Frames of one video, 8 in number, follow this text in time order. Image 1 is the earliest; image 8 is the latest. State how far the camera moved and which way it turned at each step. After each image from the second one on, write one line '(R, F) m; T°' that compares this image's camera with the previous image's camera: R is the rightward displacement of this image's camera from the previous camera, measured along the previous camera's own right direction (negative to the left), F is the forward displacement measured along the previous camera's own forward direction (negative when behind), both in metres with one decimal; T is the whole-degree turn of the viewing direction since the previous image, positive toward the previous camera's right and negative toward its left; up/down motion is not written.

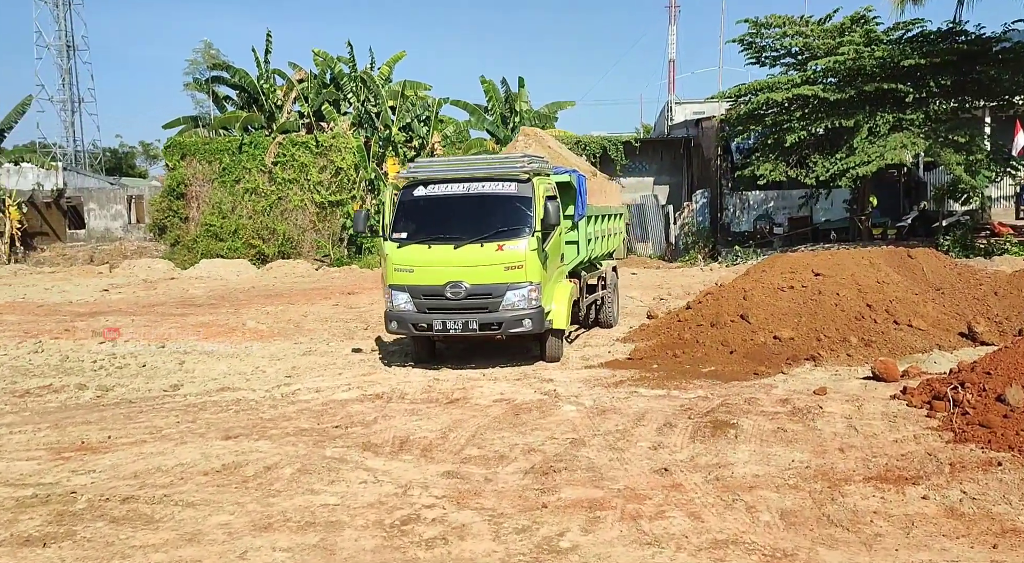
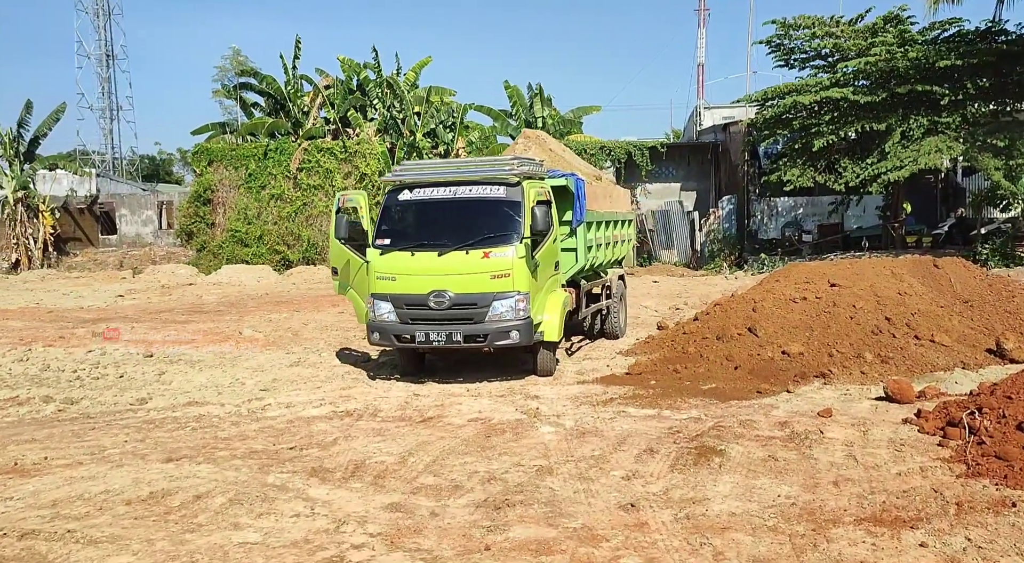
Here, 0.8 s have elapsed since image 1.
(+0.5, +0.6) m; -2°
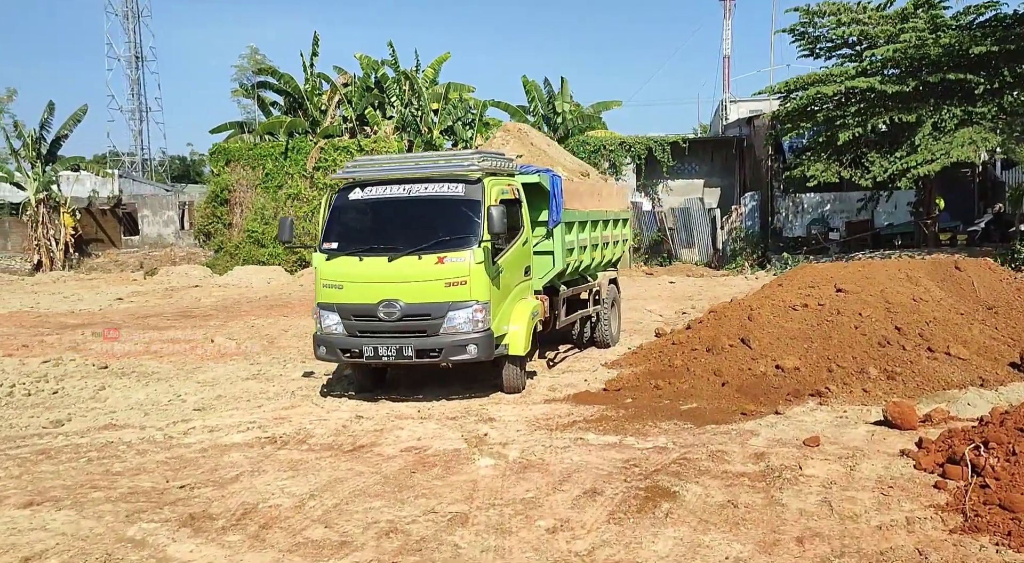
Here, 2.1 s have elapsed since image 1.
(+0.8, +1.1) m; -2°
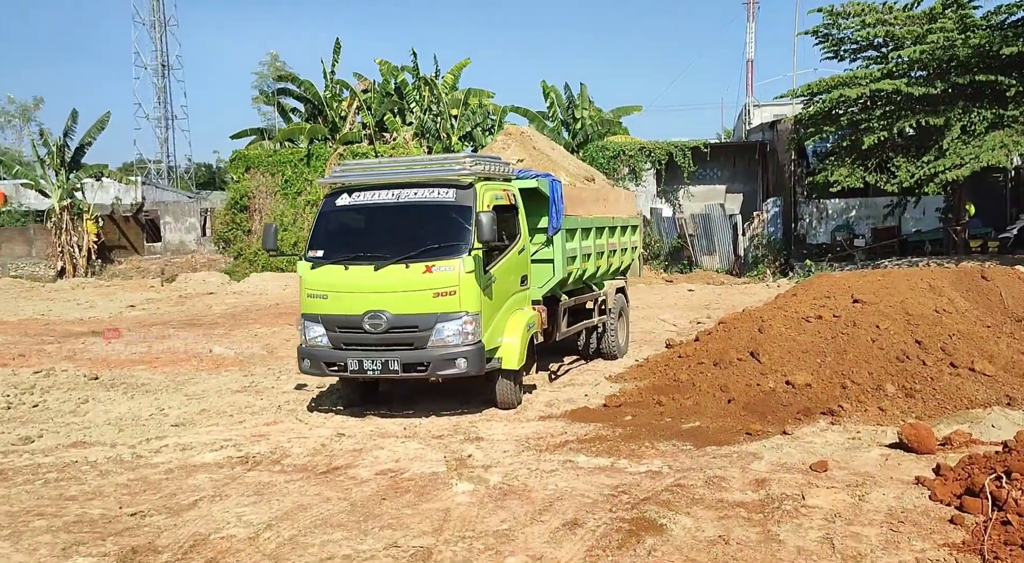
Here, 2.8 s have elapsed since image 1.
(+0.3, +0.5) m; -2°
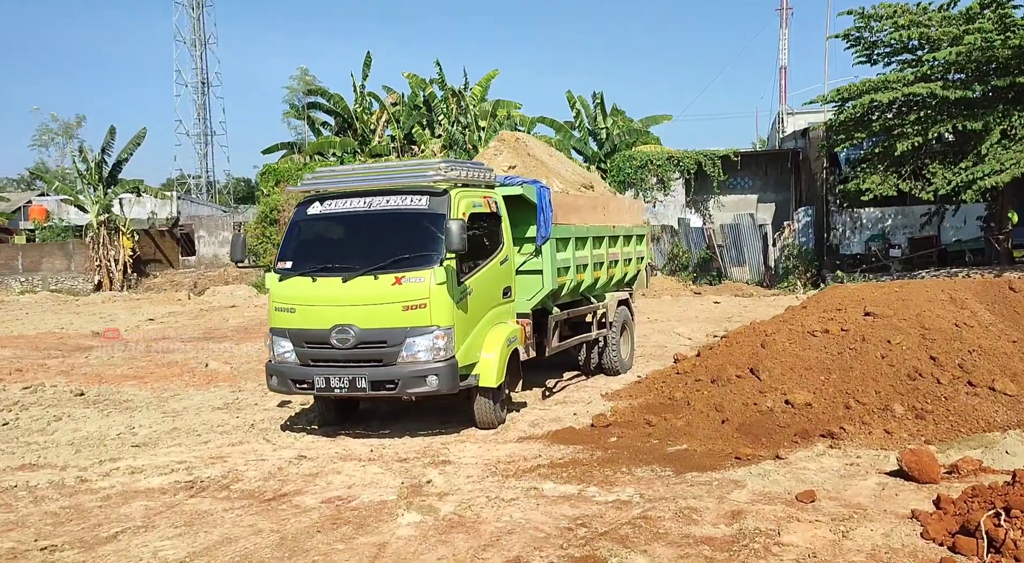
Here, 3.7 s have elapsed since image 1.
(+0.6, +0.6) m; -3°
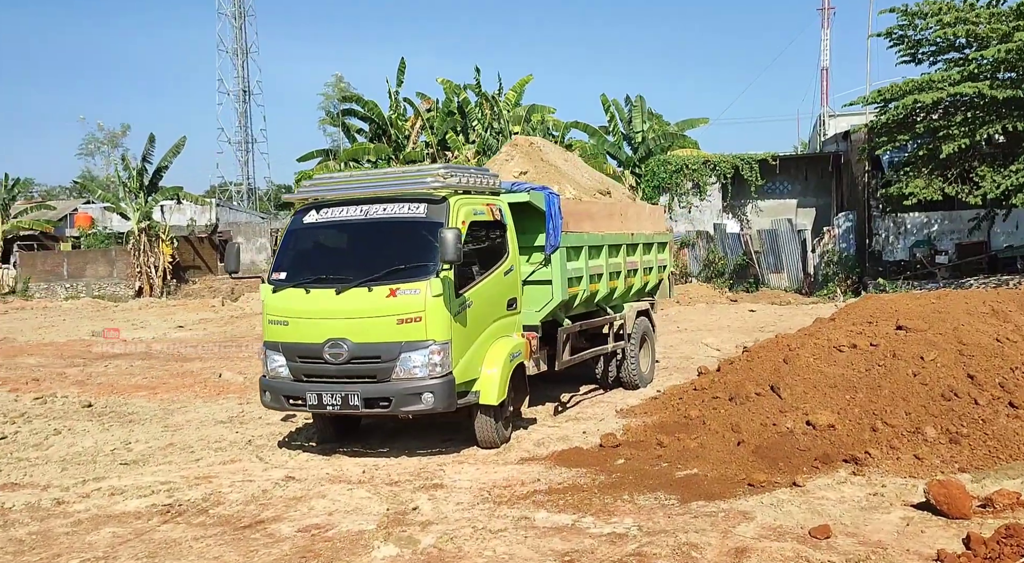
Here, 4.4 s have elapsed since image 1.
(+0.3, +0.5) m; -3°
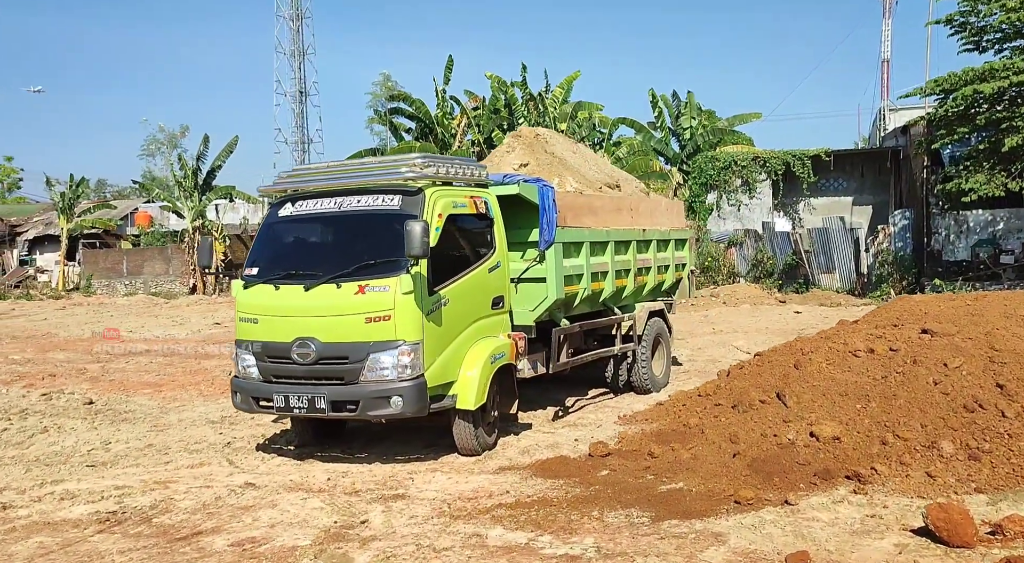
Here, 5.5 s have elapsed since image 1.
(+0.6, +0.5) m; -4°
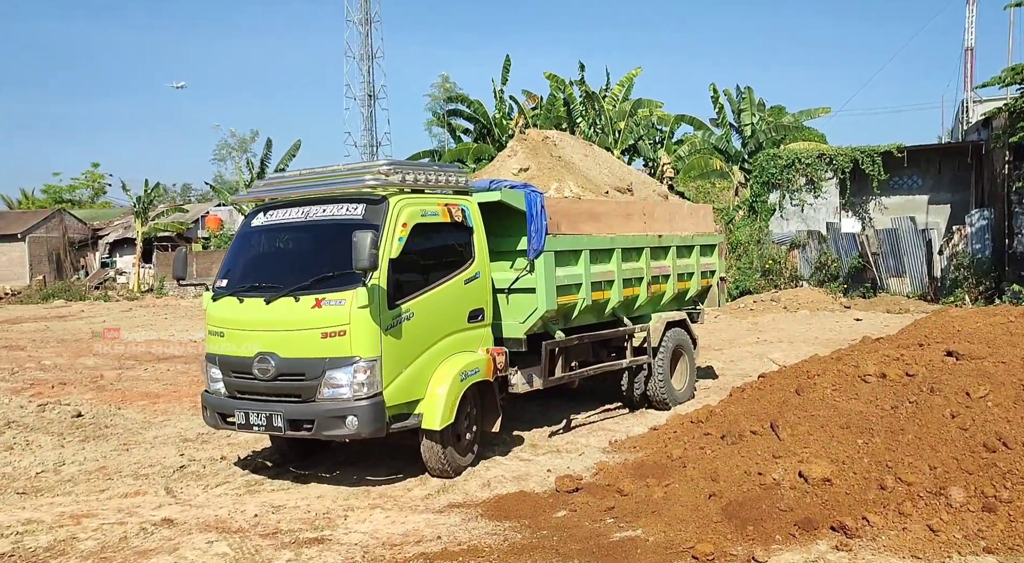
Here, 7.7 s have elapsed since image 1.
(+0.9, +0.8) m; -5°
